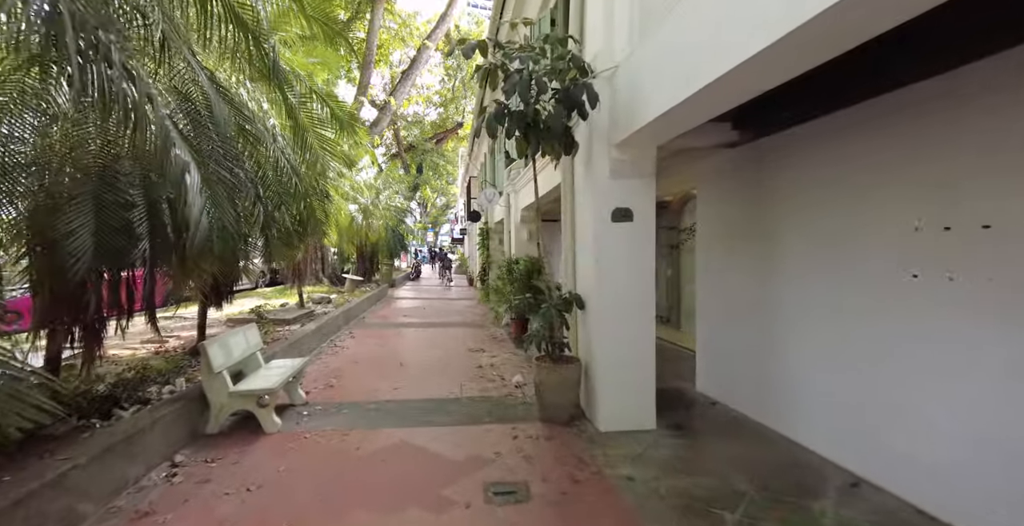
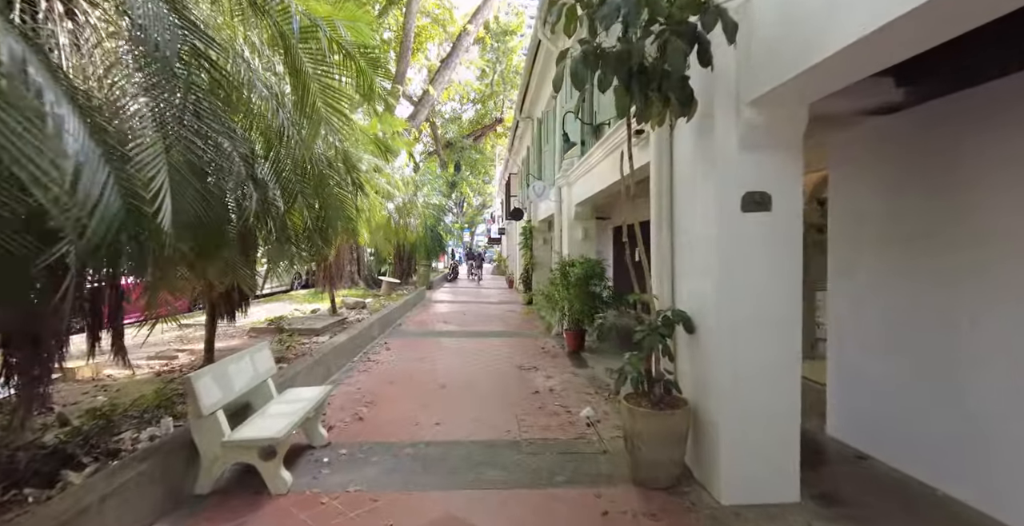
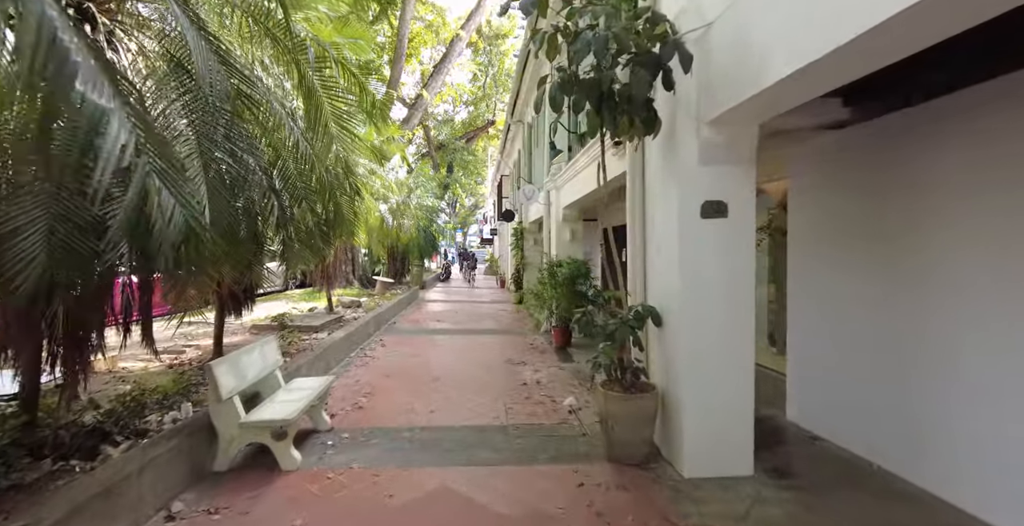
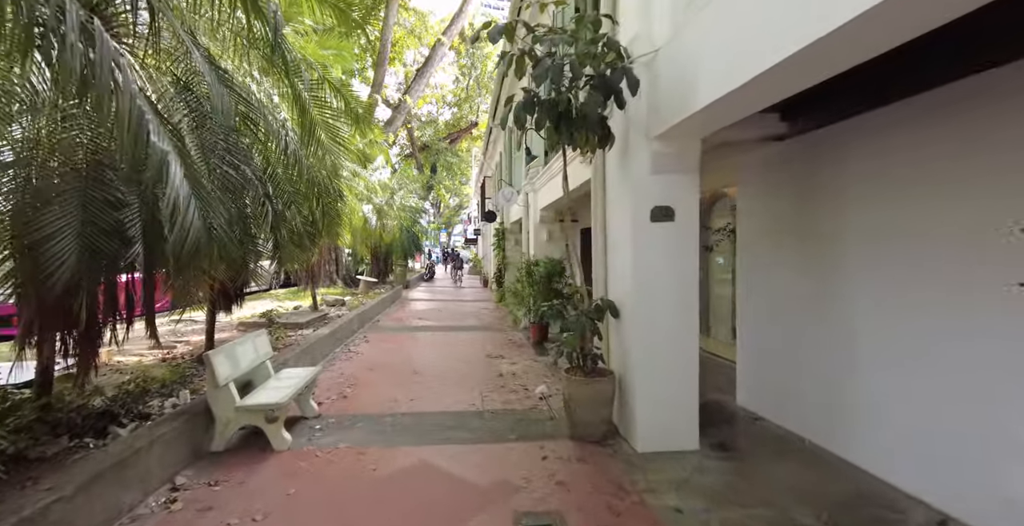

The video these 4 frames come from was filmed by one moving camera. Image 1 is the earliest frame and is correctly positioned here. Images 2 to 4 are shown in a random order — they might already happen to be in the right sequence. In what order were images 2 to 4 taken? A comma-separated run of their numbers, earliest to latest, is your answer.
4, 3, 2
